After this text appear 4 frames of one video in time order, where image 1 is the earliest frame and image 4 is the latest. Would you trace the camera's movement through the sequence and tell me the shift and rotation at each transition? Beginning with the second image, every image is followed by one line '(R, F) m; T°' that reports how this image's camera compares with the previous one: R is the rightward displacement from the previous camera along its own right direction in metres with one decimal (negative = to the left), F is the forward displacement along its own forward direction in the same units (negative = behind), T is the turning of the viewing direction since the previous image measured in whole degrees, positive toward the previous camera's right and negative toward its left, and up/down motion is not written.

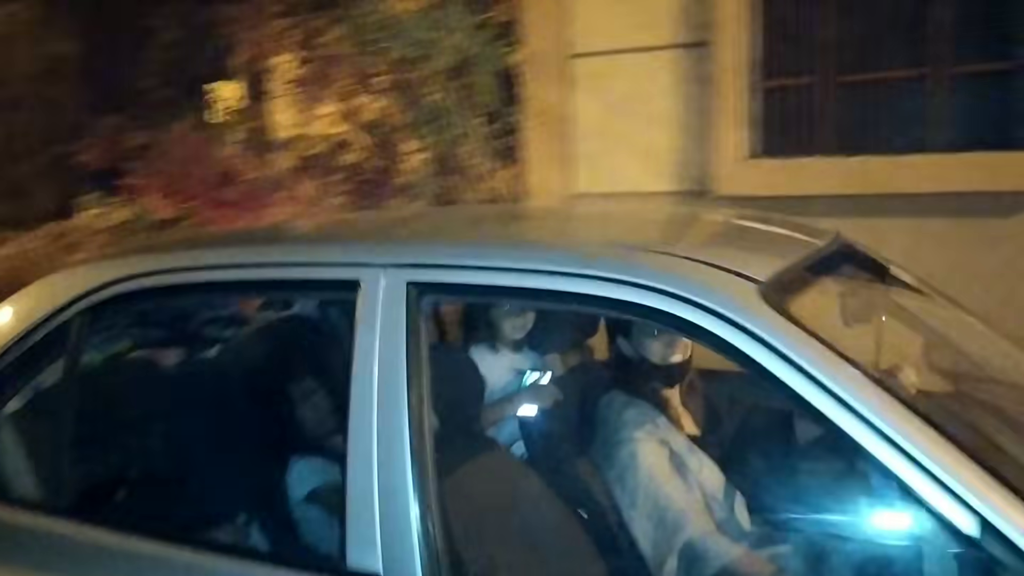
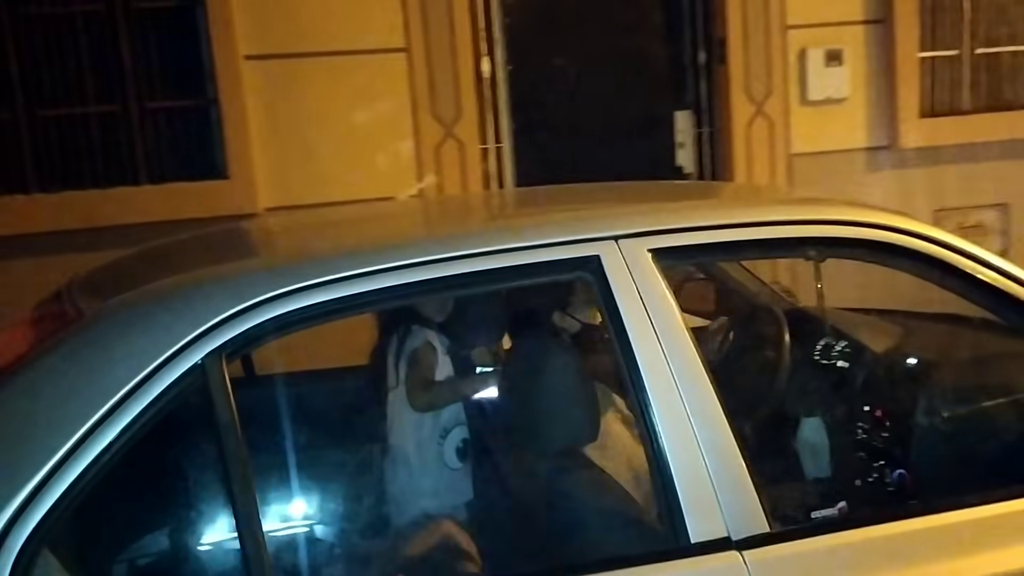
(-0.5, +0.3) m; +13°
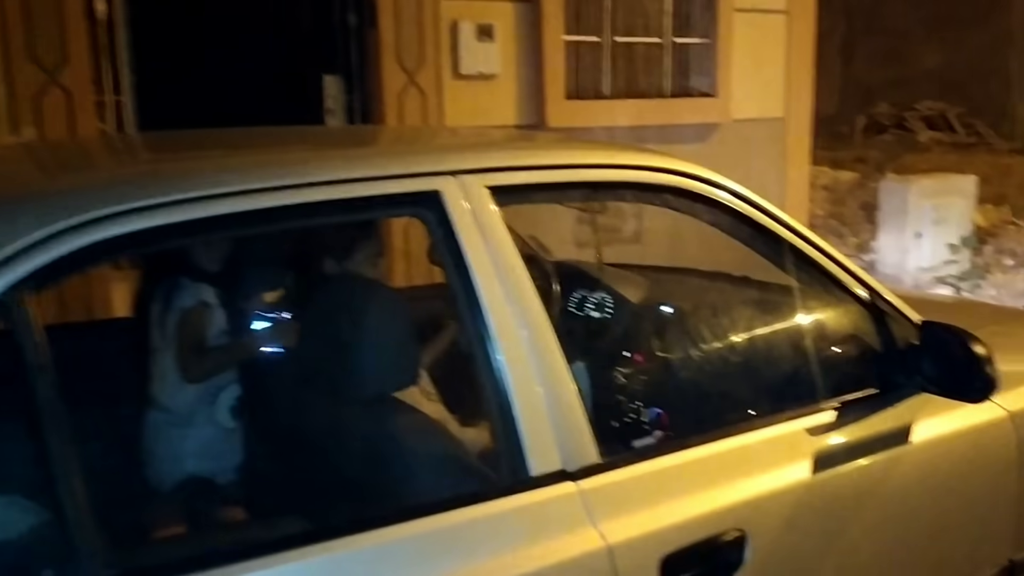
(-0.3, +0.3) m; +22°
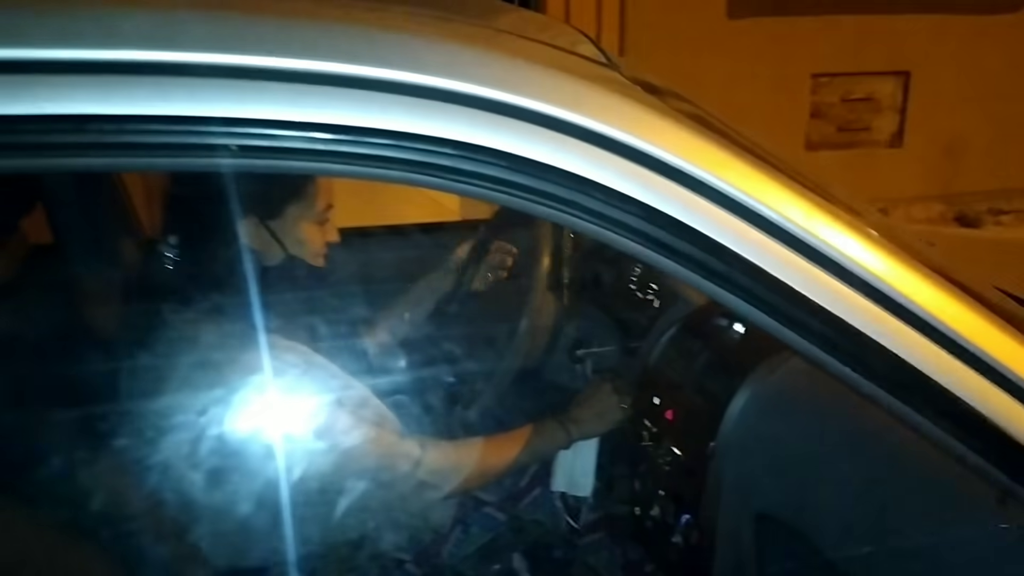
(+0.4, +1.2) m; -16°
